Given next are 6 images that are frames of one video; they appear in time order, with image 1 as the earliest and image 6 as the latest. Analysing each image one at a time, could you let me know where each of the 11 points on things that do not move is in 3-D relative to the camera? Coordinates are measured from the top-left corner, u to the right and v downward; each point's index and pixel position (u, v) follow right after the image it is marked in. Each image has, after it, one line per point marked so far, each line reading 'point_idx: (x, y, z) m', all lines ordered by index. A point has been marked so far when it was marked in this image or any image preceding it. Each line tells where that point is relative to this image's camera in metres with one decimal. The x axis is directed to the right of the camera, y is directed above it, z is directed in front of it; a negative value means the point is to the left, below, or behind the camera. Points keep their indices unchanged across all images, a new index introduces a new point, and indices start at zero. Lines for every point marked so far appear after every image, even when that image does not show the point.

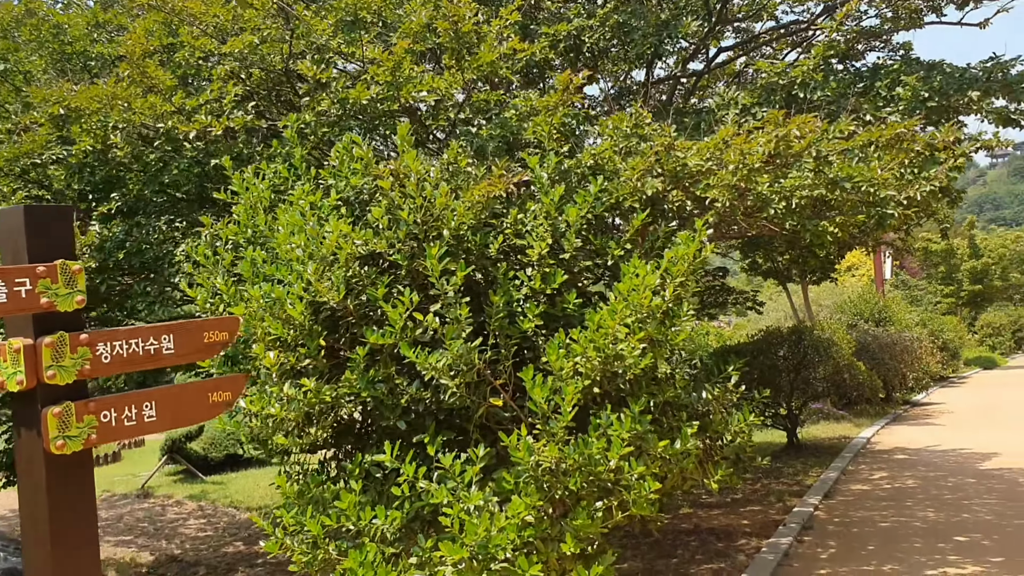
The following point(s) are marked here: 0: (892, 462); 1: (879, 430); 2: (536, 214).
0: (+3.4, -1.5, +8.6) m
1: (+4.2, -1.6, +11.1) m
2: (+0.1, +0.3, +3.4) m
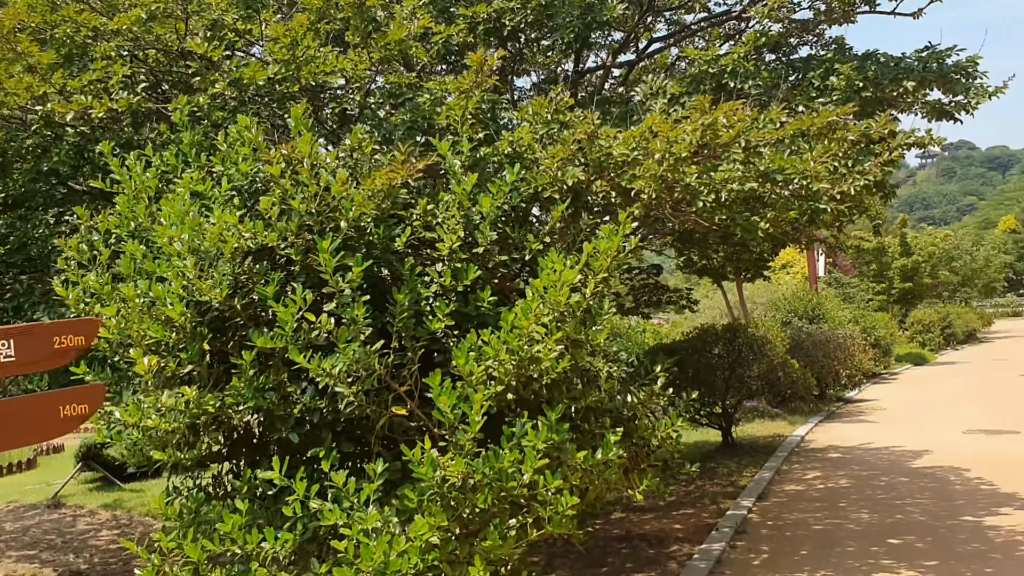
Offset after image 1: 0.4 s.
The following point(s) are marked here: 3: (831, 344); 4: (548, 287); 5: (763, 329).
0: (+2.7, -1.5, +8.5) m
1: (+3.4, -1.6, +11.1) m
2: (-0.2, +0.3, +3.1) m
3: (+4.4, -0.8, +13.5) m
4: (+0.1, 0.0, +2.8) m
5: (+2.7, -0.4, +10.4) m
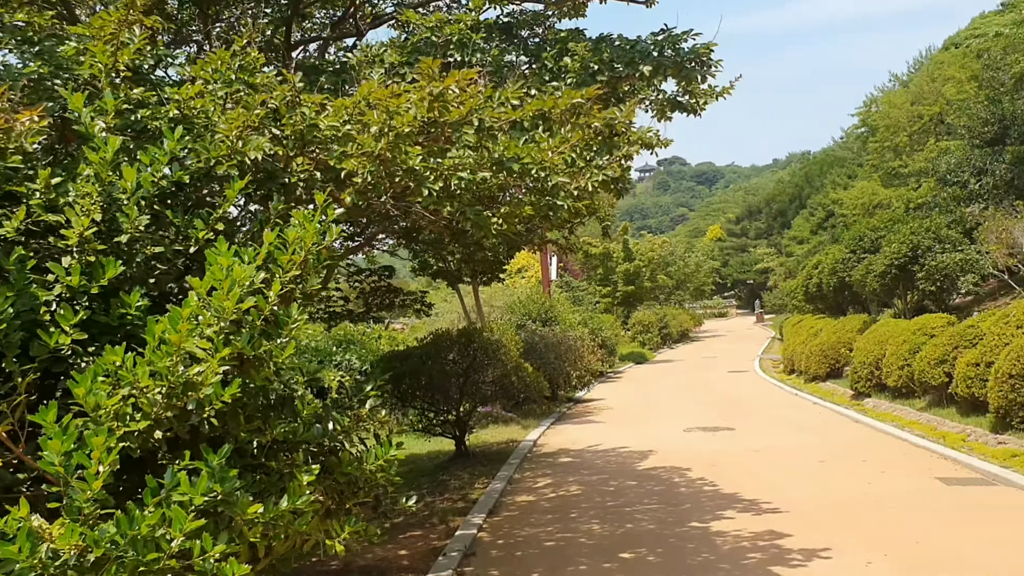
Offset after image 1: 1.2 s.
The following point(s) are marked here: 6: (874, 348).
0: (+0.4, -1.5, +8.3) m
1: (+0.4, -1.6, +11.0) m
2: (-1.0, +0.3, +2.3) m
3: (+0.7, -0.8, +13.6) m
4: (-0.7, 0.0, +2.2) m
5: (-0.2, -0.5, +10.2) m
6: (+5.0, -0.8, +13.4) m
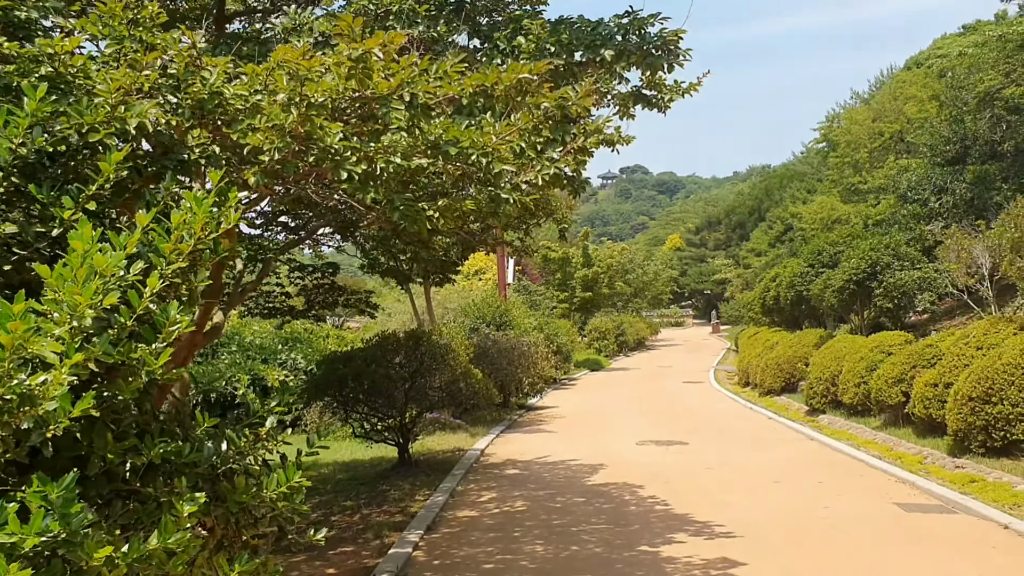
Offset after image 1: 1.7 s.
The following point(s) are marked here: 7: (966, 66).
0: (-0.1, -1.6, +8.0) m
1: (-0.2, -1.7, +10.6) m
2: (-1.2, +0.3, +1.9) m
3: (+0.1, -0.9, +13.3) m
4: (-0.8, 0.0, +1.8) m
5: (-0.7, -0.5, +9.8) m
6: (+4.3, -1.0, +13.3) m
7: (+8.4, +4.1, +17.9) m
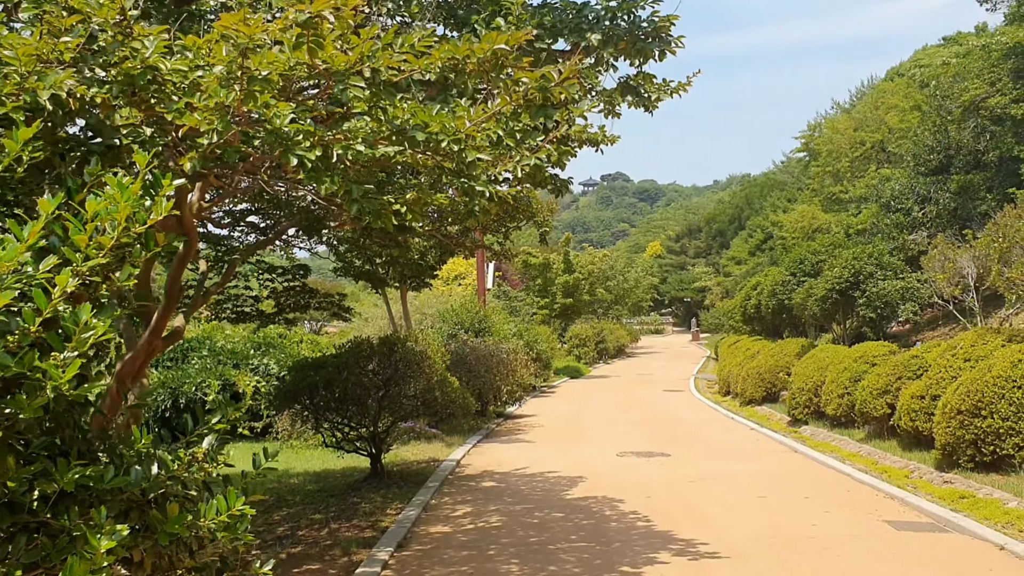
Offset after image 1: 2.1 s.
0: (-0.3, -1.6, +7.7) m
1: (-0.5, -1.7, +10.3) m
2: (-1.2, +0.3, +1.6) m
3: (-0.2, -1.0, +13.0) m
4: (-0.9, 0.0, +1.5) m
5: (-0.9, -0.5, +9.5) m
6: (+4.0, -1.2, +13.1) m
7: (+8.0, +3.9, +17.8) m
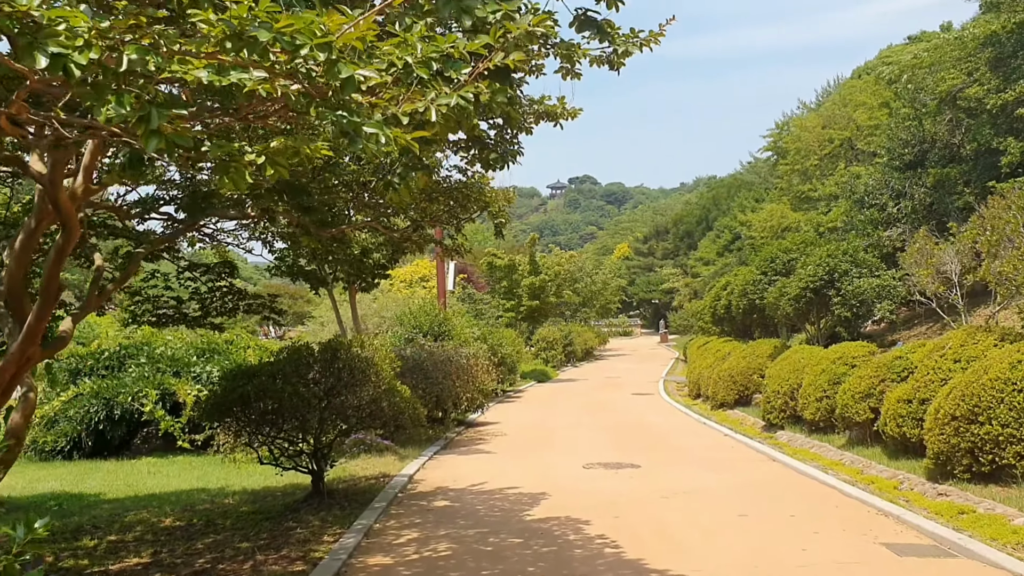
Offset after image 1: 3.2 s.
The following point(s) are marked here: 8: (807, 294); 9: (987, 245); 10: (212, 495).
0: (-0.6, -1.6, +6.9) m
1: (-0.9, -1.7, +9.5) m
2: (-1.4, +0.3, +0.8) m
3: (-0.7, -1.0, +12.2) m
4: (-1.0, 0.0, +0.7) m
5: (-1.3, -0.5, +8.7) m
6: (+3.5, -1.1, +12.4) m
7: (+7.3, +3.9, +17.3) m
8: (+4.6, -0.1, +15.1) m
9: (+4.8, +0.4, +9.9) m
10: (-2.6, -1.8, +8.6) m
